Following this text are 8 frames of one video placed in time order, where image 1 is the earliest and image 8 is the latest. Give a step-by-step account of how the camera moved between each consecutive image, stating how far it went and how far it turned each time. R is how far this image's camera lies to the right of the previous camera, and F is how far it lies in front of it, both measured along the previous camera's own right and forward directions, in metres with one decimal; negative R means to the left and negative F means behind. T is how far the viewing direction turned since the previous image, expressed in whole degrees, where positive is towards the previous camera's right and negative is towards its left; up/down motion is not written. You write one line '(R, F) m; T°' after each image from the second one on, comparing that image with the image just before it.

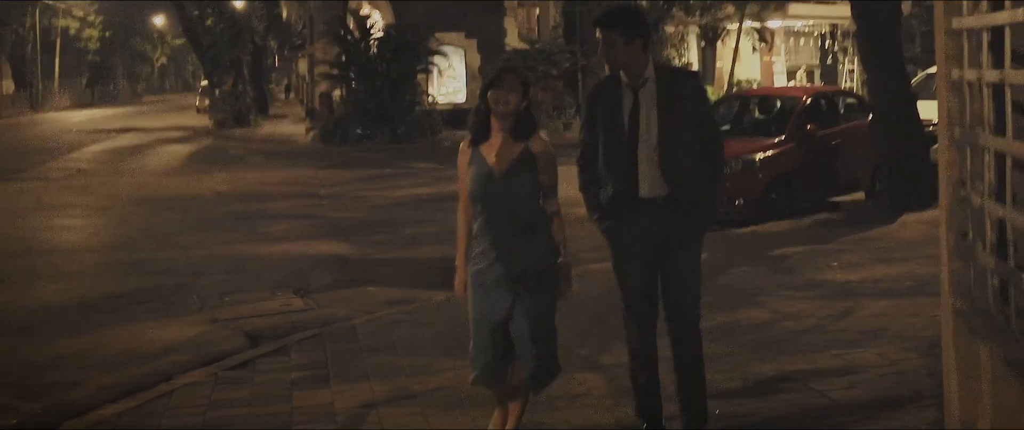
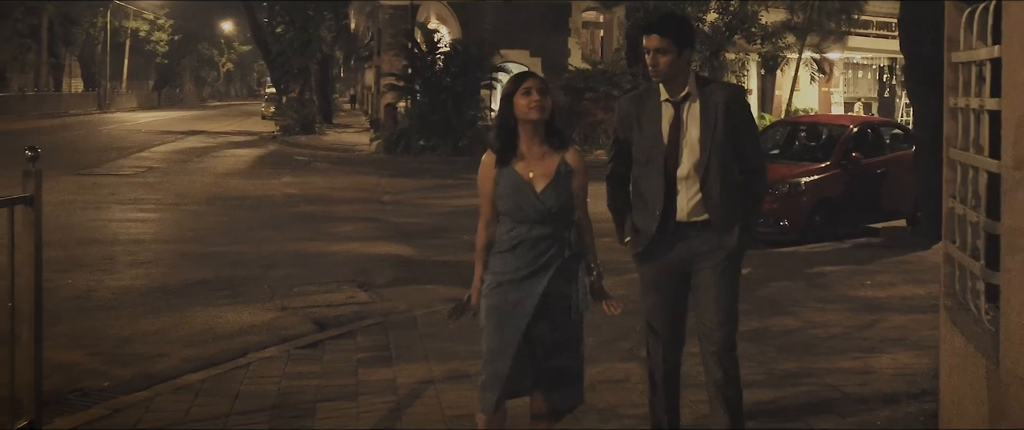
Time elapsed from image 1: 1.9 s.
(0.0, -0.6) m; -3°
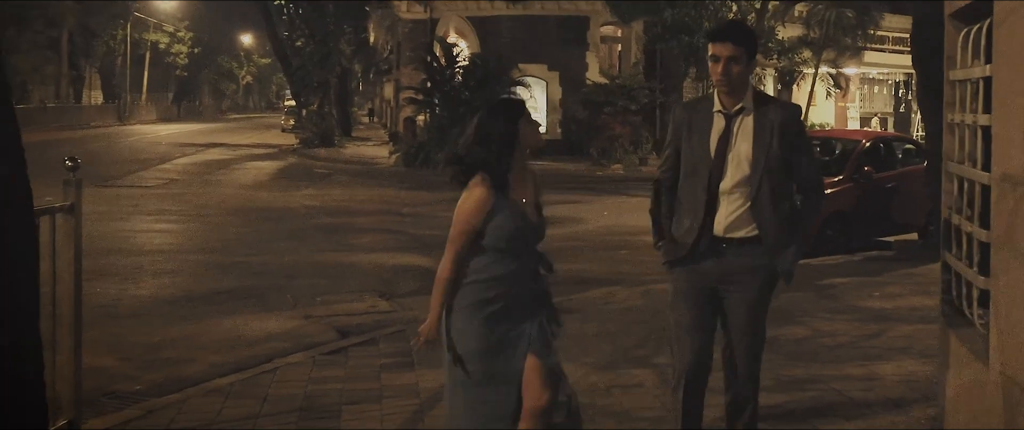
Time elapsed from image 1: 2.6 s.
(0.0, -0.3) m; -1°
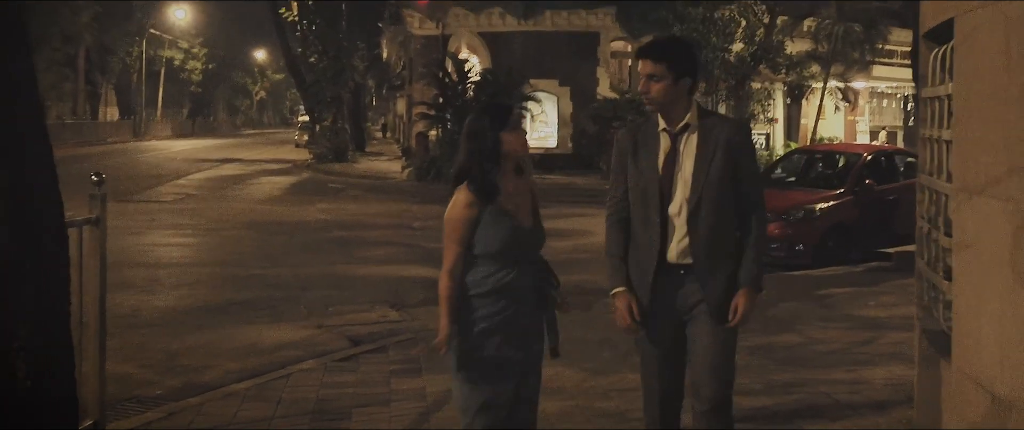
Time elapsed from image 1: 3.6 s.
(+0.1, -0.3) m; -1°
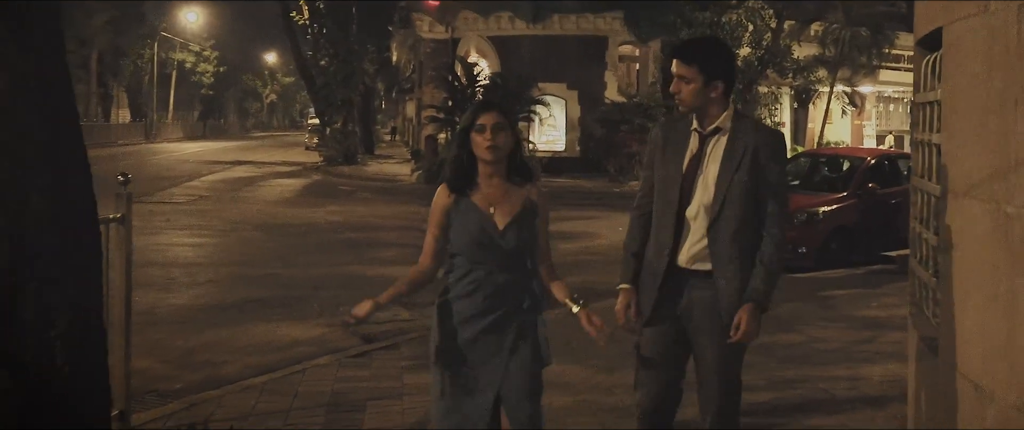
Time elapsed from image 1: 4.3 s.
(0.0, -0.2) m; 0°
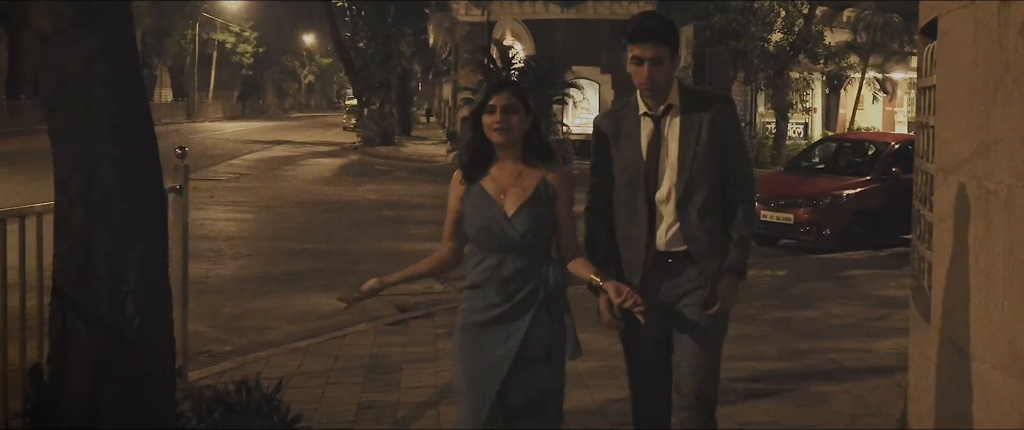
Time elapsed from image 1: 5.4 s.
(0.0, -0.4) m; -2°
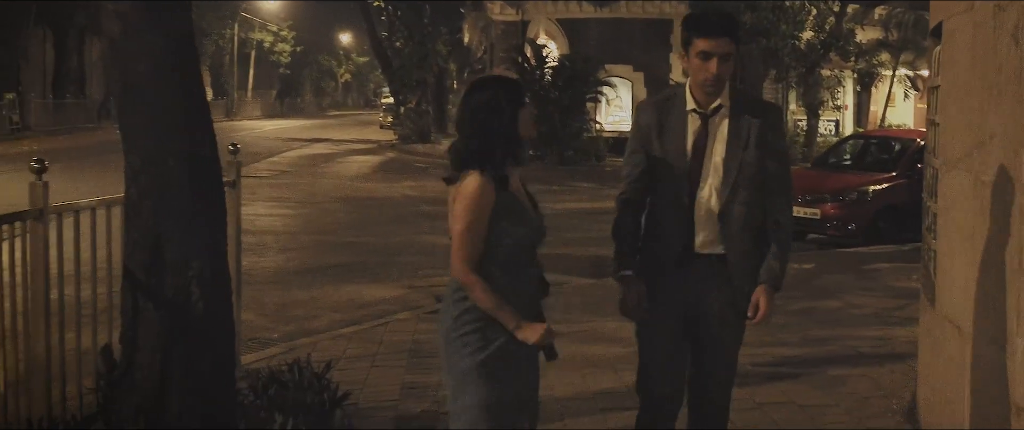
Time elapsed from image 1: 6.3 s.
(0.0, -0.4) m; -2°
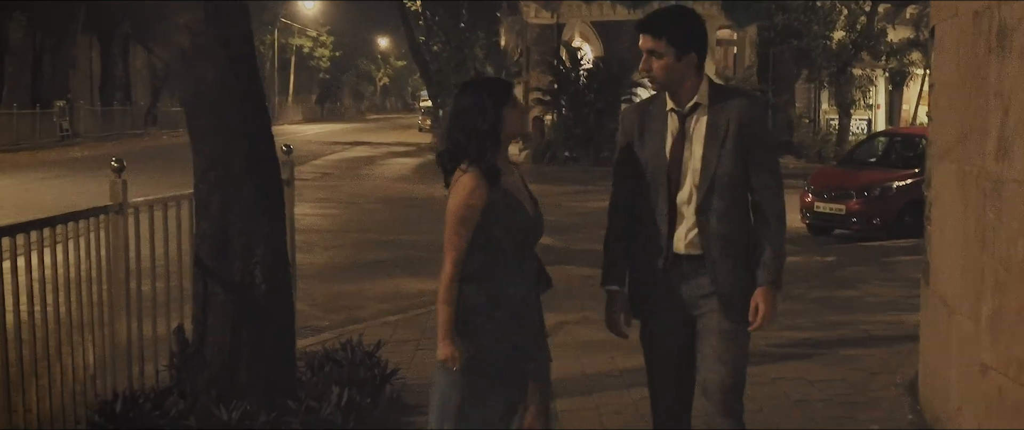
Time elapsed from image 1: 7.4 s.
(0.0, -0.6) m; -2°
